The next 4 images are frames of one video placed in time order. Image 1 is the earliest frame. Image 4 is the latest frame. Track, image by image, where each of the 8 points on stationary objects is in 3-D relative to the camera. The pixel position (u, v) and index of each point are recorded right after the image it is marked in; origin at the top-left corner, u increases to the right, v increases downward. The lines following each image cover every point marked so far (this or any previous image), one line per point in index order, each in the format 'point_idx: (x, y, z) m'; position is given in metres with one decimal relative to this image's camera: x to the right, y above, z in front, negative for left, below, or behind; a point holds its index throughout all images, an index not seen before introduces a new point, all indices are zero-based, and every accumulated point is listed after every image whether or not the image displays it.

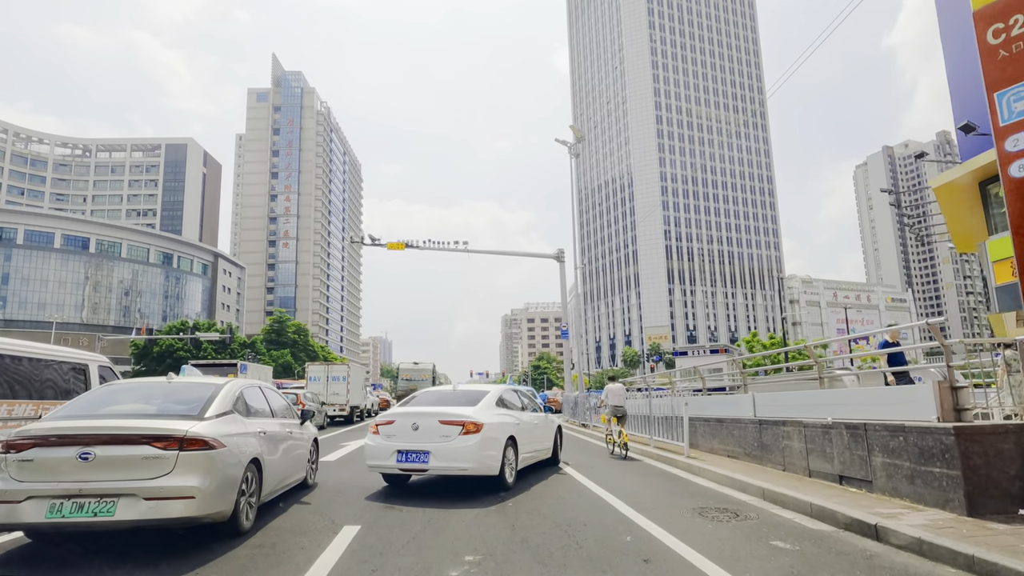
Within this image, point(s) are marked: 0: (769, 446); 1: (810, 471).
0: (+3.2, -2.0, +7.3) m
1: (+3.2, -2.0, +6.4) m
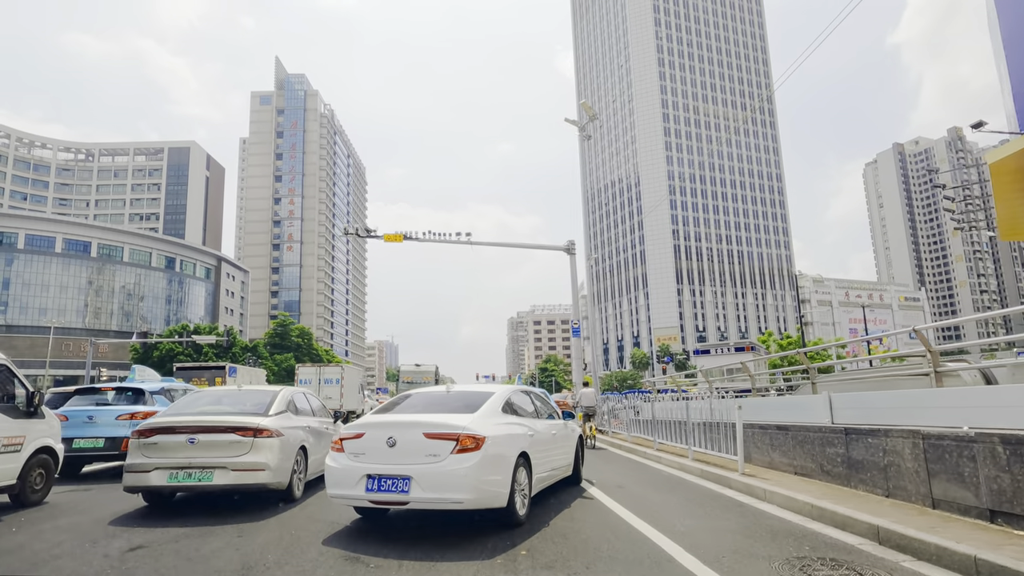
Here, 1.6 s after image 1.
0: (+3.3, -1.7, +5.6) m
1: (+3.3, -1.7, +4.7) m
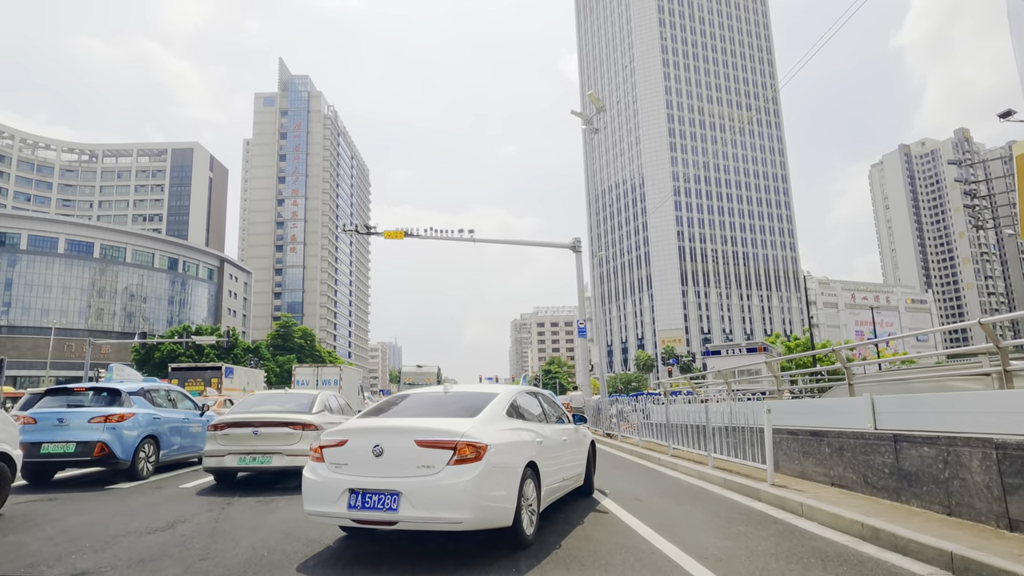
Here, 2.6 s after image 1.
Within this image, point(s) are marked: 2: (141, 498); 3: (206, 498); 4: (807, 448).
0: (+3.3, -1.6, +4.9) m
1: (+3.4, -1.6, +4.0) m
2: (-4.3, -2.4, +6.8) m
3: (-3.6, -2.4, +6.9) m
4: (+3.3, -1.8, +6.5) m
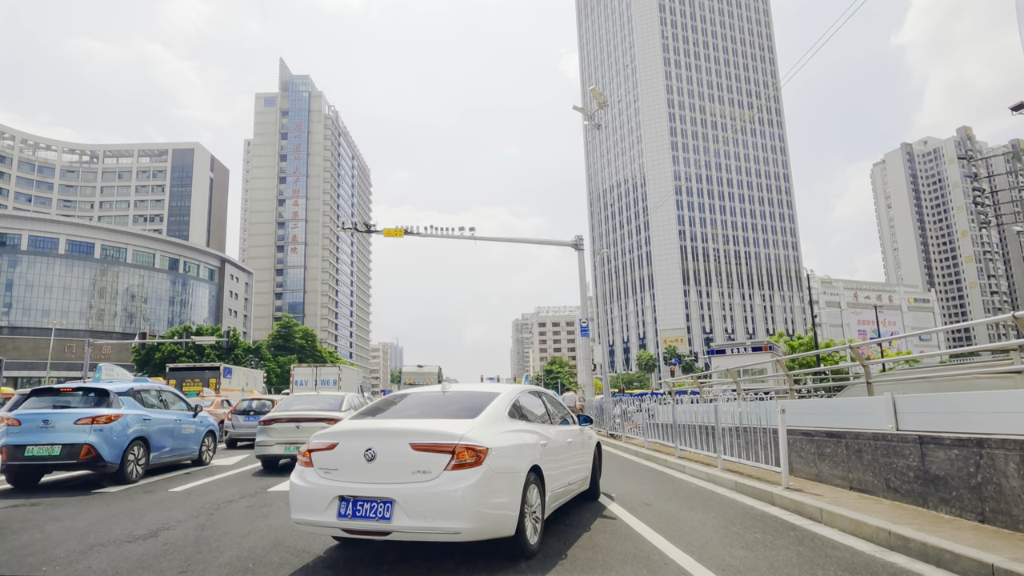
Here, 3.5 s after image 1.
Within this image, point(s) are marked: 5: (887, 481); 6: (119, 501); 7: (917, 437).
0: (+3.4, -1.5, +4.6) m
1: (+3.4, -1.5, +3.7) m
2: (-4.3, -2.4, +6.5) m
3: (-3.5, -2.4, +6.6) m
4: (+3.3, -1.7, +6.2) m
5: (+3.3, -1.7, +5.3) m
6: (-4.4, -2.4, +6.6) m
7: (+3.3, -1.2, +4.9) m
